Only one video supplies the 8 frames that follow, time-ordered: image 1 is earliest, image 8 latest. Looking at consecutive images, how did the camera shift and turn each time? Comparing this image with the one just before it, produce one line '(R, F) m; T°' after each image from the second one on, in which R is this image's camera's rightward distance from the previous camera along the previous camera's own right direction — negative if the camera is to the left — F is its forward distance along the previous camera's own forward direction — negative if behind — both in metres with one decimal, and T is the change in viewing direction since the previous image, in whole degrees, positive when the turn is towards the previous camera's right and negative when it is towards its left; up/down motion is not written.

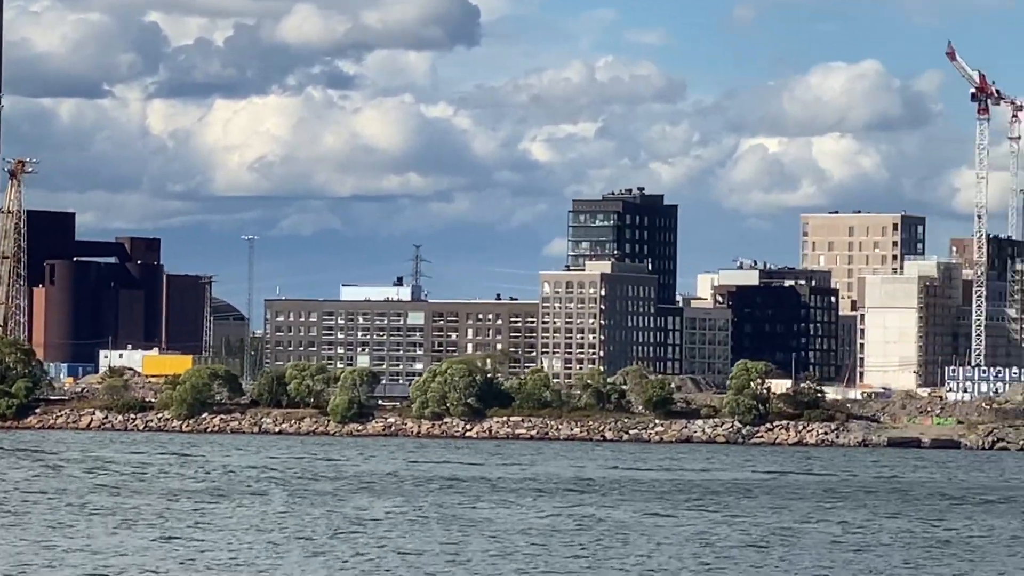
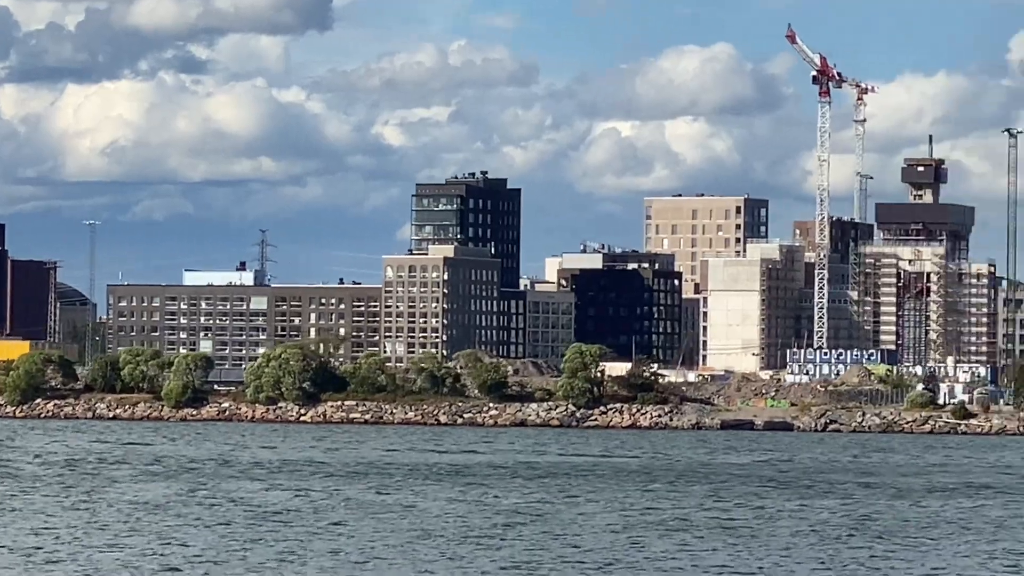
(+6.4, 0.0) m; +1°
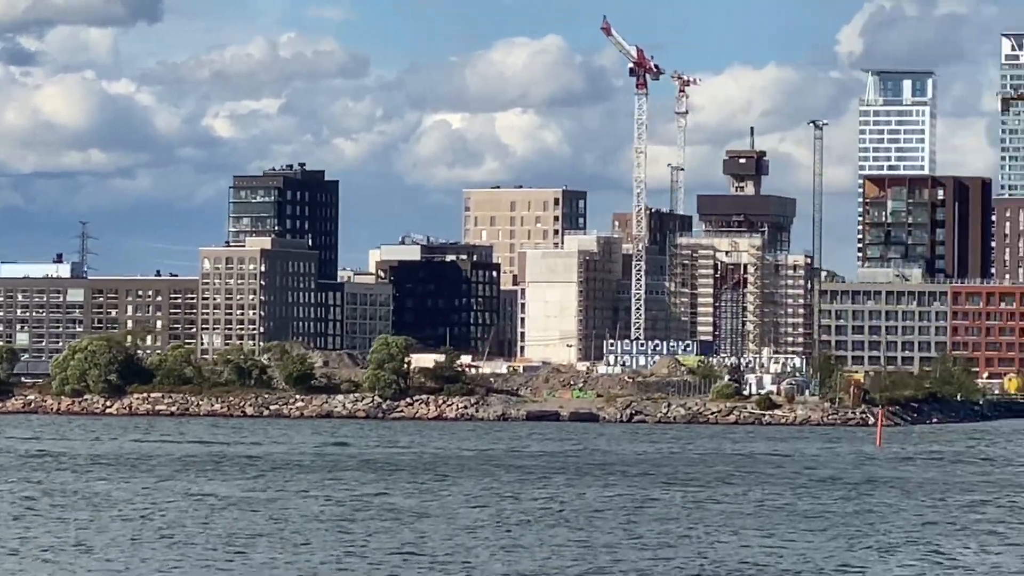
(+8.5, -0.3) m; +1°
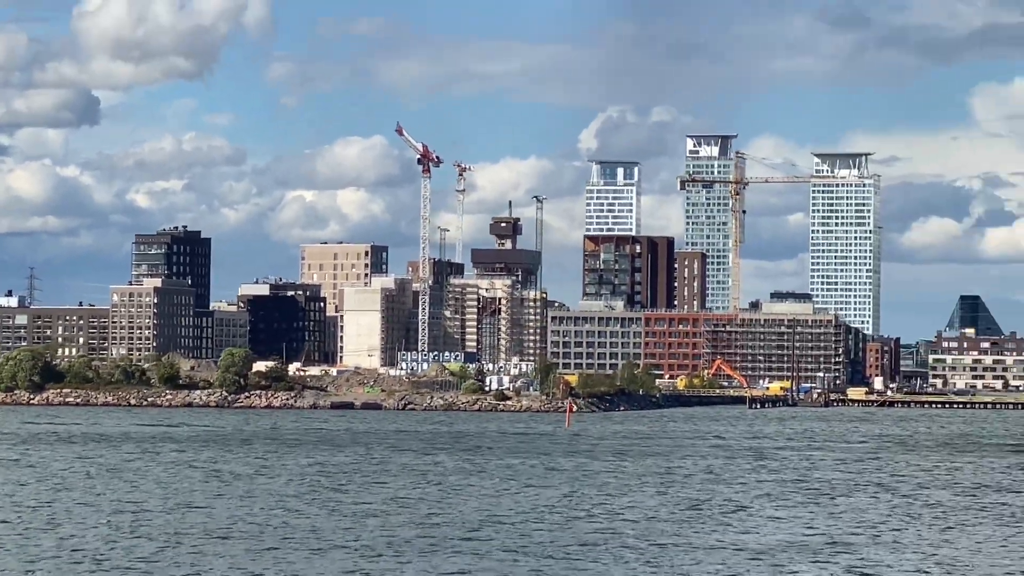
(+12.1, -45.2) m; +1°
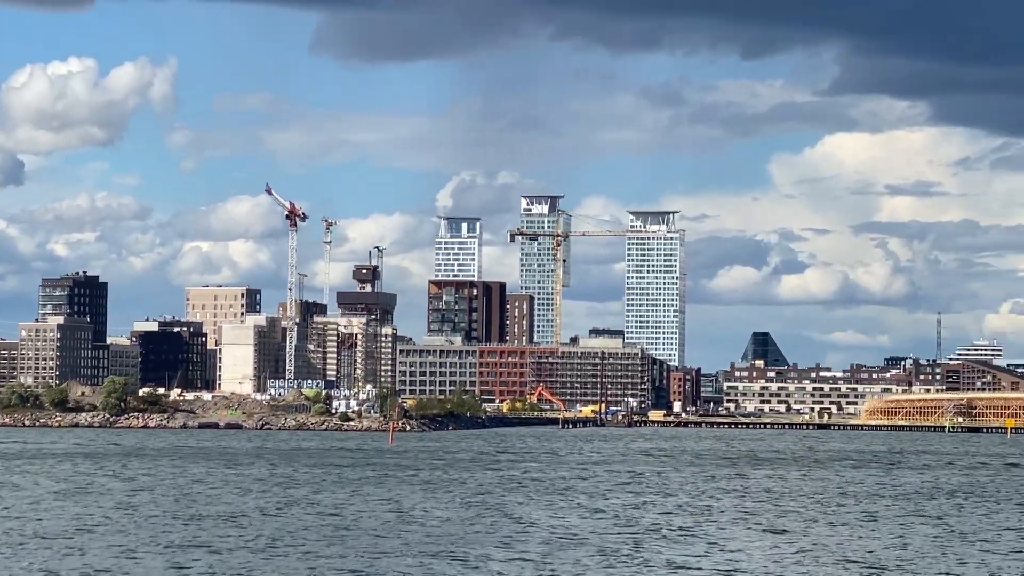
(+10.9, -26.0) m; +1°
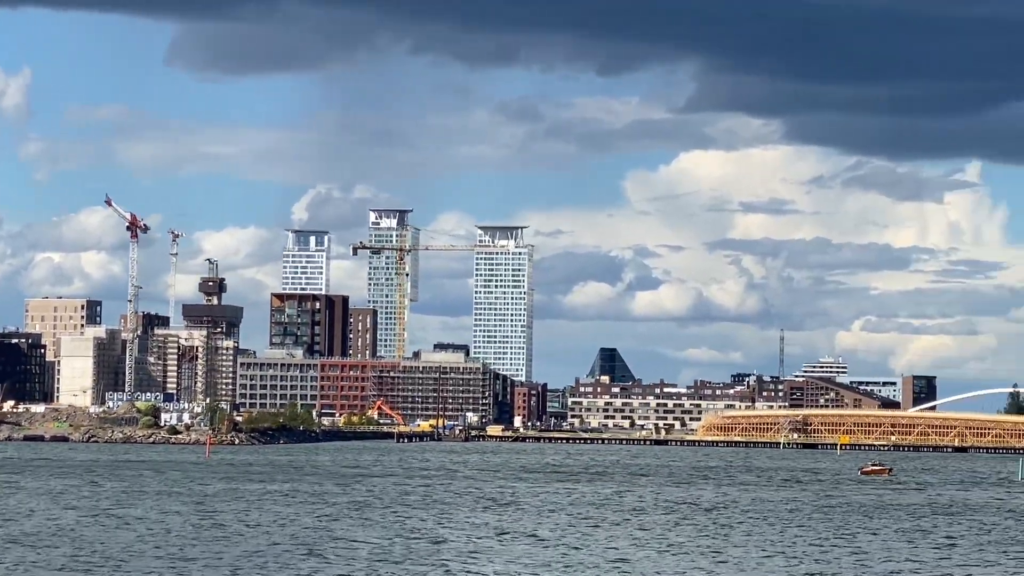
(+7.6, 0.0) m; +2°
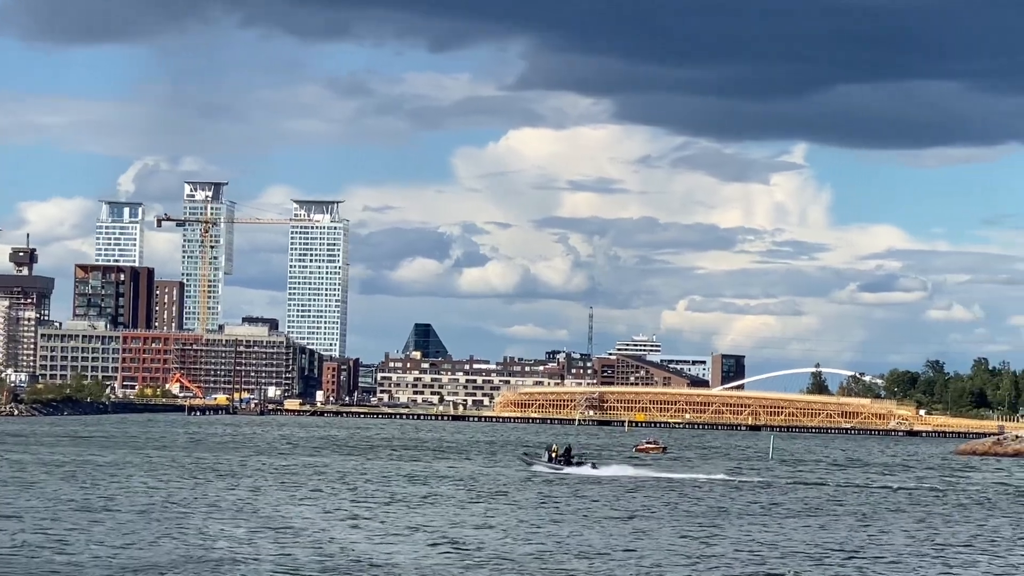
(+13.2, -0.6) m; +2°
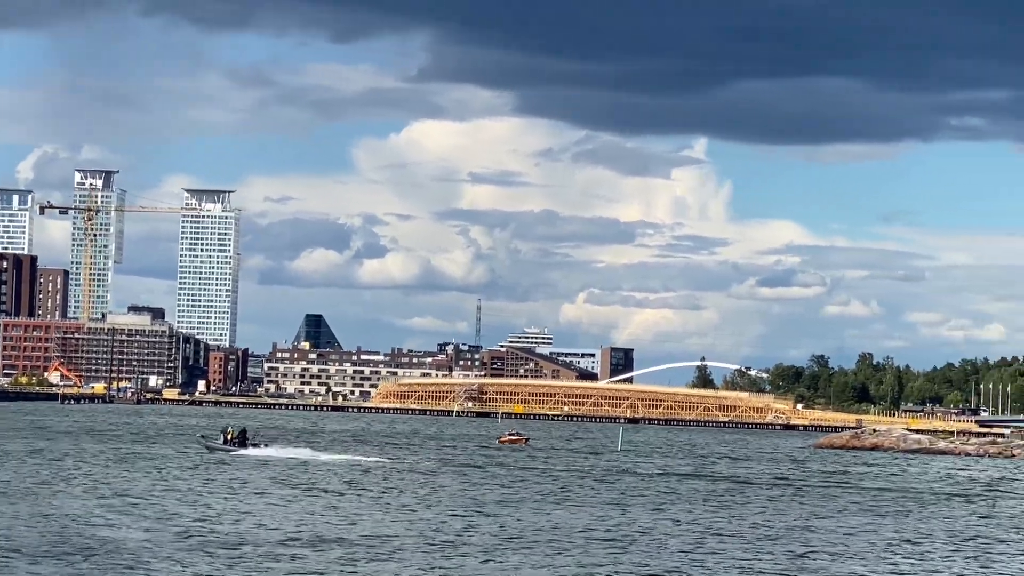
(+9.2, 0.0) m; +1°
